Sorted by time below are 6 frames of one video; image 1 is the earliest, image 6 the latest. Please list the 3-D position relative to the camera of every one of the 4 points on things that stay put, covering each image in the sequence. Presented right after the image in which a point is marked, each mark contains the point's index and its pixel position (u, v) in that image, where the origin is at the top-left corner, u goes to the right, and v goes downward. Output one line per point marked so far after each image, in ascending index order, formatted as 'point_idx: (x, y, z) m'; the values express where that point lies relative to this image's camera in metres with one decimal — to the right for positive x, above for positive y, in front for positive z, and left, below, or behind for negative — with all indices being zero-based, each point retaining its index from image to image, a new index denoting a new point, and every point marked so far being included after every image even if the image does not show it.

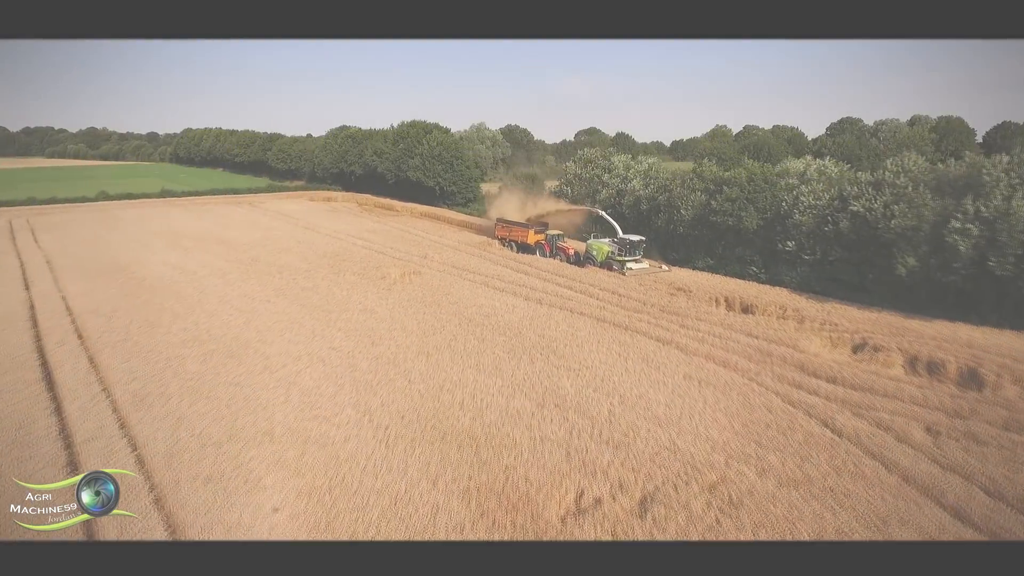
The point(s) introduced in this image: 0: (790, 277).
0: (+8.5, +0.3, +19.9) m
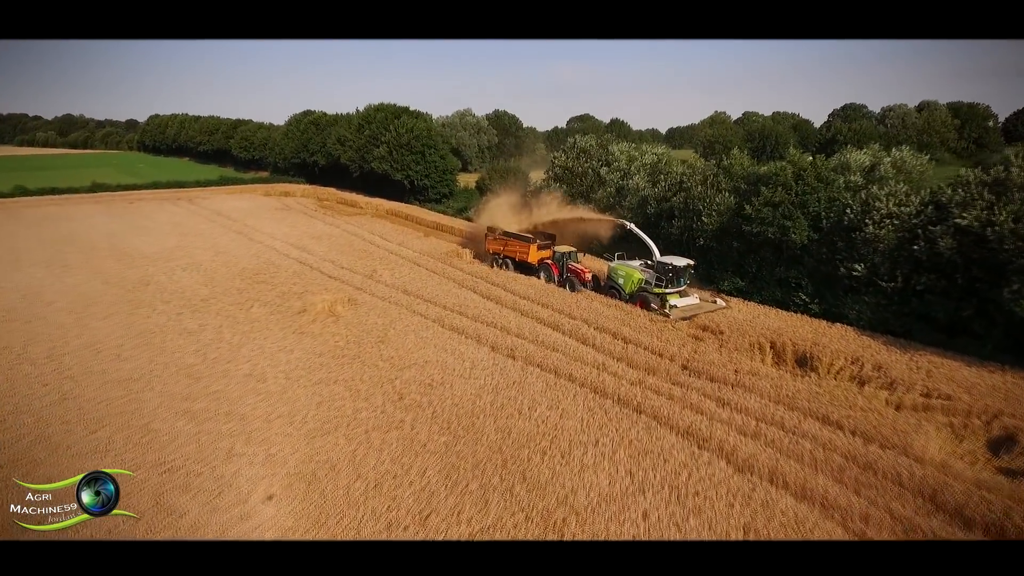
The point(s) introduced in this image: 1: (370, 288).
0: (+7.7, -0.5, +14.5) m
1: (-3.9, 0.0, +17.6) m
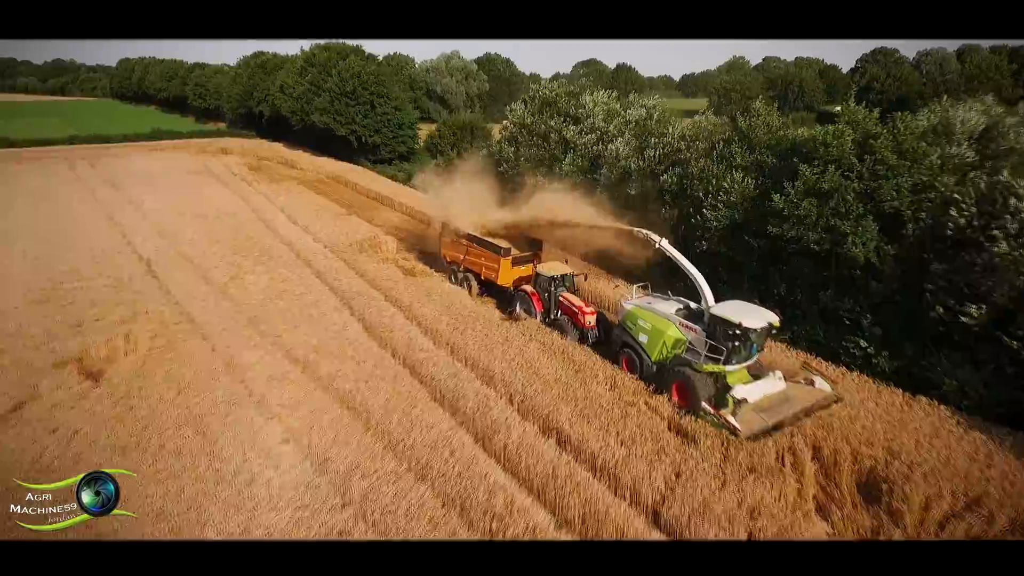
0: (+5.9, -1.2, +8.6) m
1: (-5.6, -0.4, +11.9) m
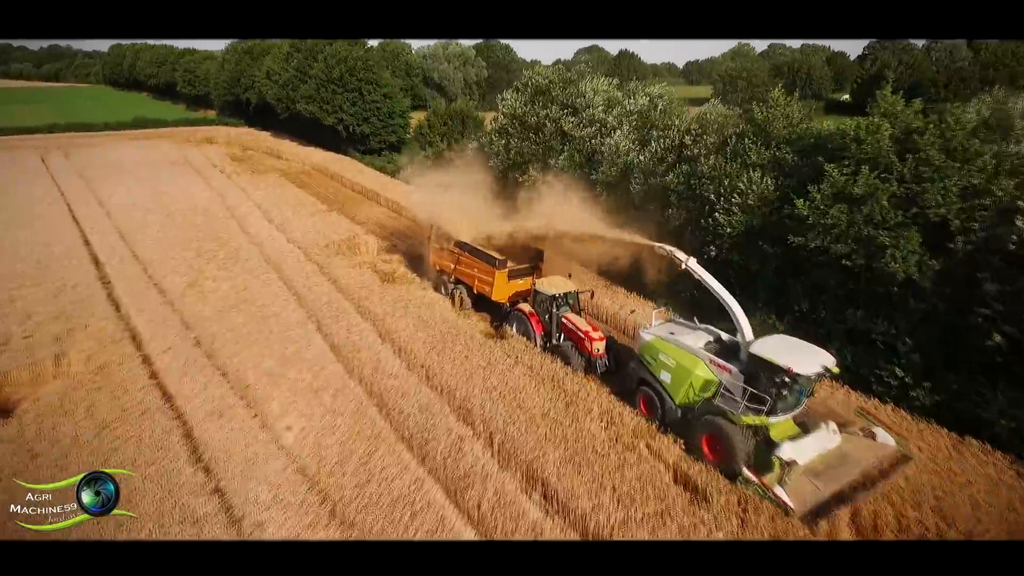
0: (+5.7, -1.5, +7.3) m
1: (-5.9, -0.6, +10.6) m
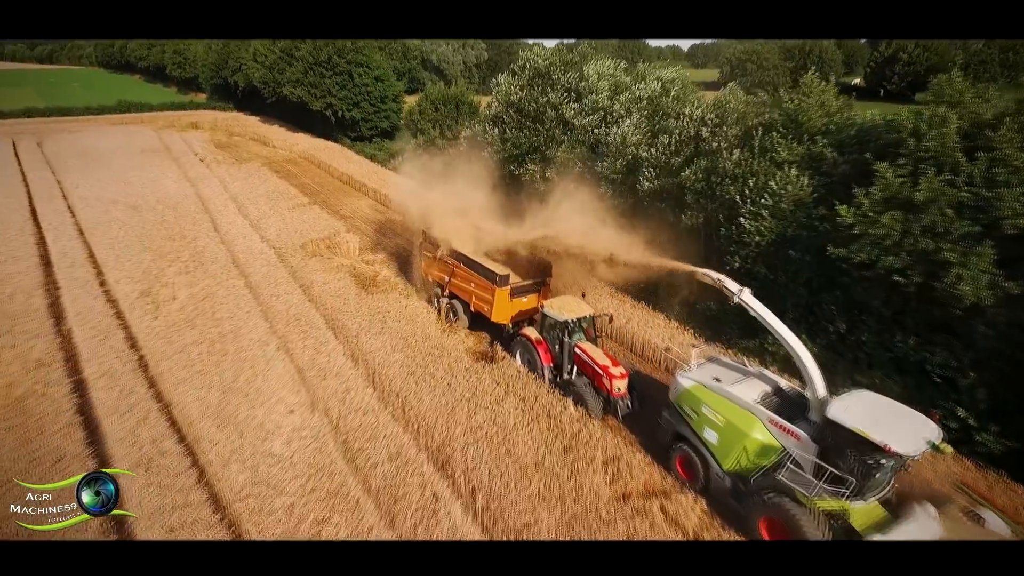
0: (+5.5, -1.8, +6.0) m
1: (-6.0, -0.8, +9.3) m
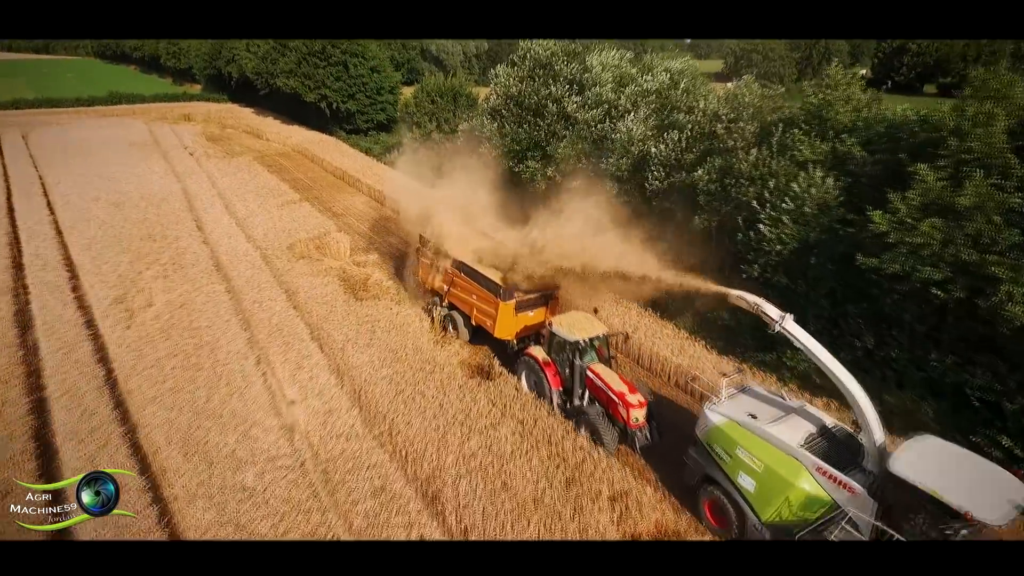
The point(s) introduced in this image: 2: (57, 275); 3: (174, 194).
0: (+5.5, -2.0, +5.3) m
1: (-6.0, -0.9, +8.6) m
2: (-7.9, +0.2, +11.2) m
3: (-8.7, +2.4, +16.7) m
